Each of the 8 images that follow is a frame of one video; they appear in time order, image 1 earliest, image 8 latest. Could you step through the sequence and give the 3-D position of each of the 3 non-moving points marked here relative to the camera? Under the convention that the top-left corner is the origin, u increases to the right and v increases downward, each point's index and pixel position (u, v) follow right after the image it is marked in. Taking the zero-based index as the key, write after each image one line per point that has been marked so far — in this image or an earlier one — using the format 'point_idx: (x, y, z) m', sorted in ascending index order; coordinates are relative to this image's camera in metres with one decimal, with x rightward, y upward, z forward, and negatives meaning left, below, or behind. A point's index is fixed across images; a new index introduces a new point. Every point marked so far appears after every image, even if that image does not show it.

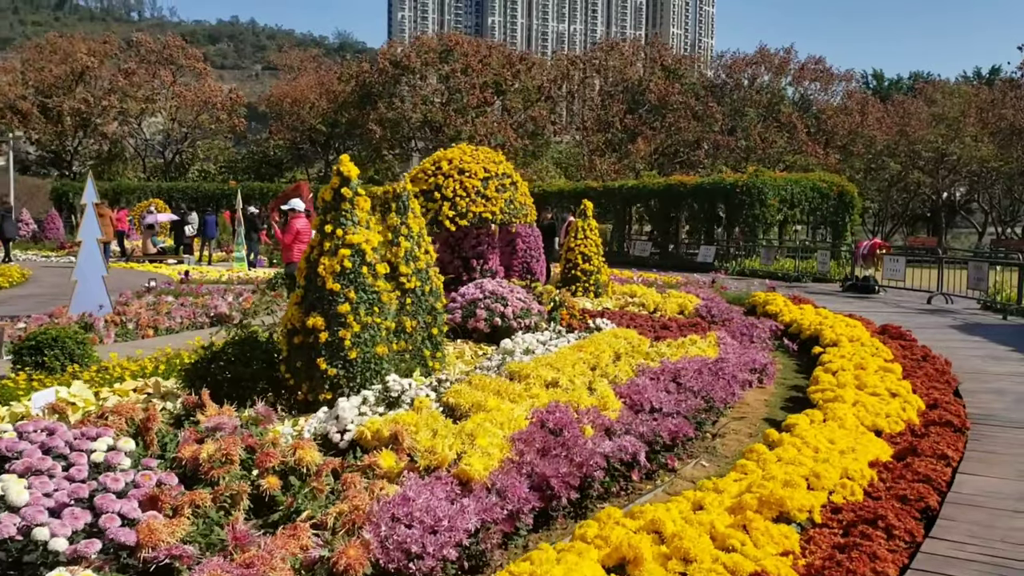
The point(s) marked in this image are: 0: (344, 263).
0: (-1.0, +0.2, +5.7) m
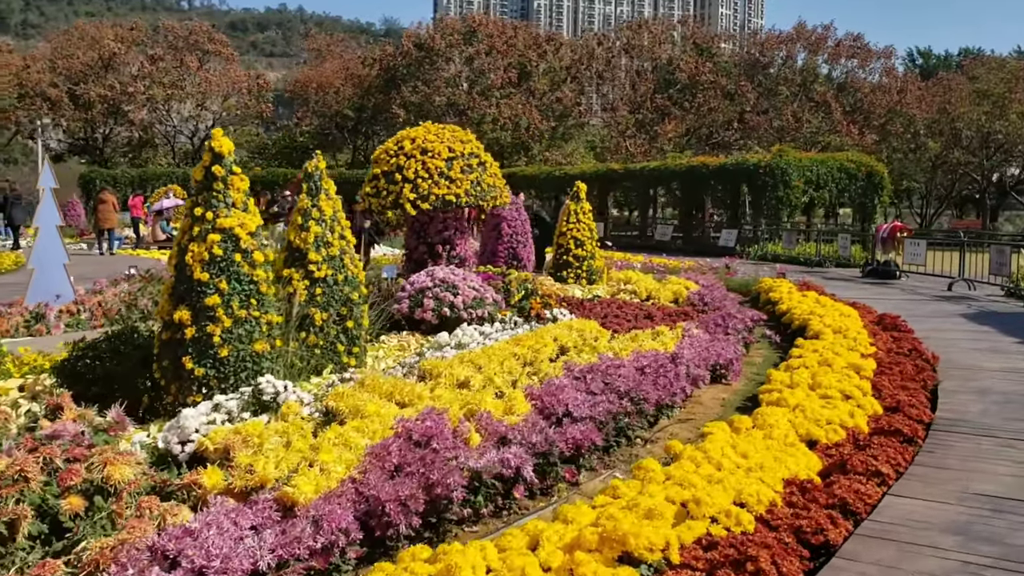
0: (-1.5, +0.2, +5.1) m
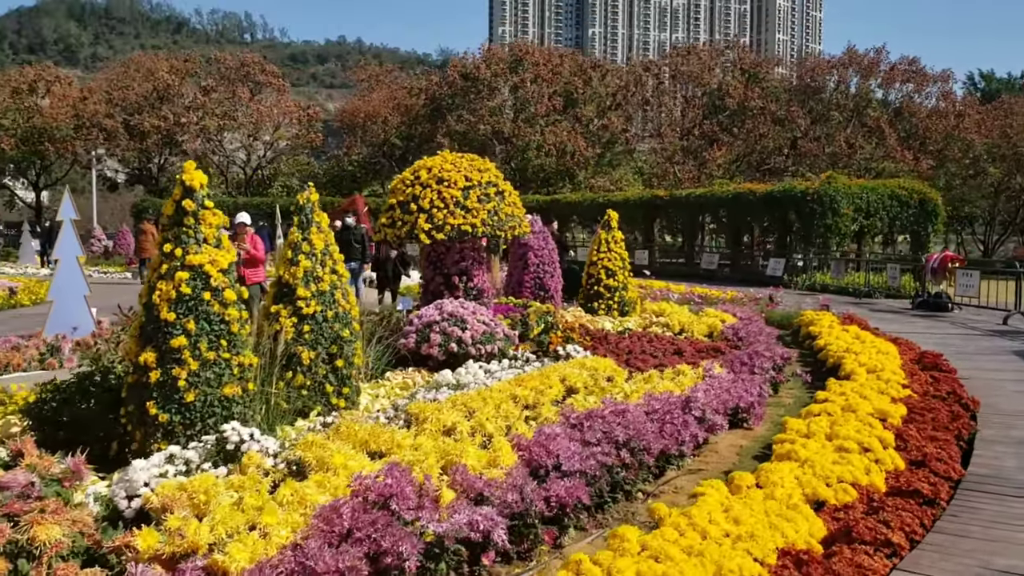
0: (-1.6, 0.0, +4.8) m
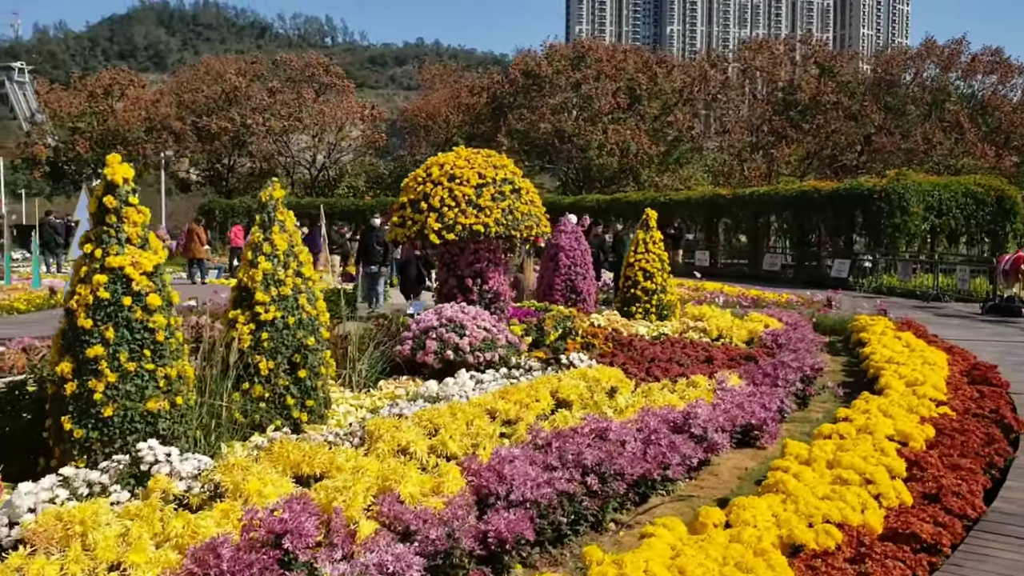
0: (-1.9, 0.0, +4.4) m
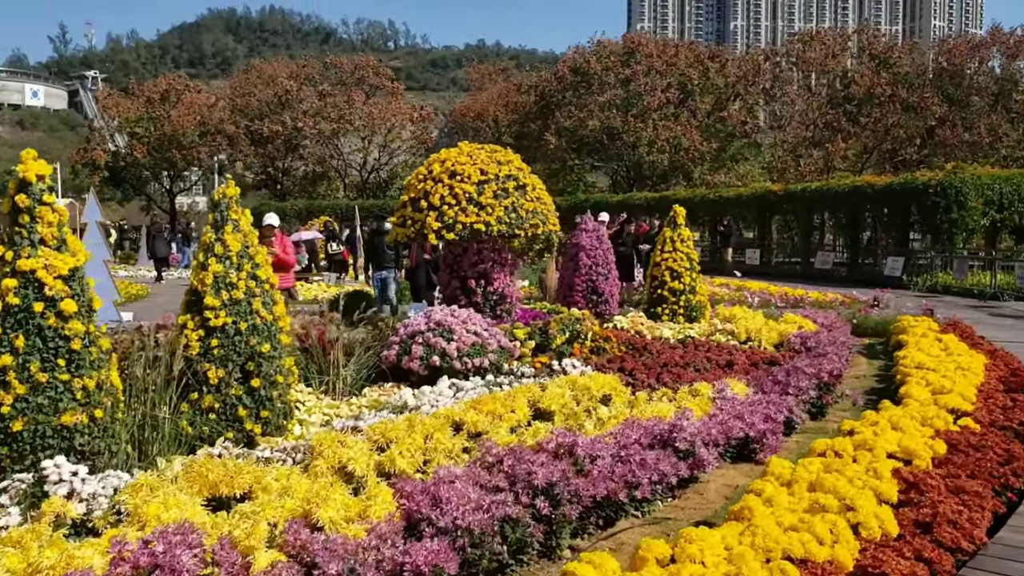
0: (-2.1, 0.0, +4.1) m
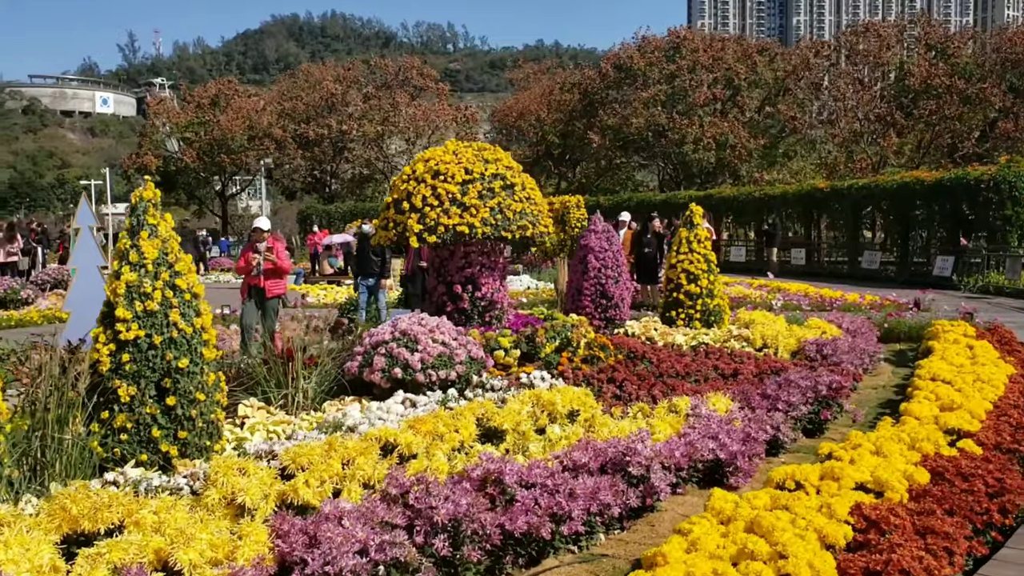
0: (-2.5, -0.1, +3.8) m
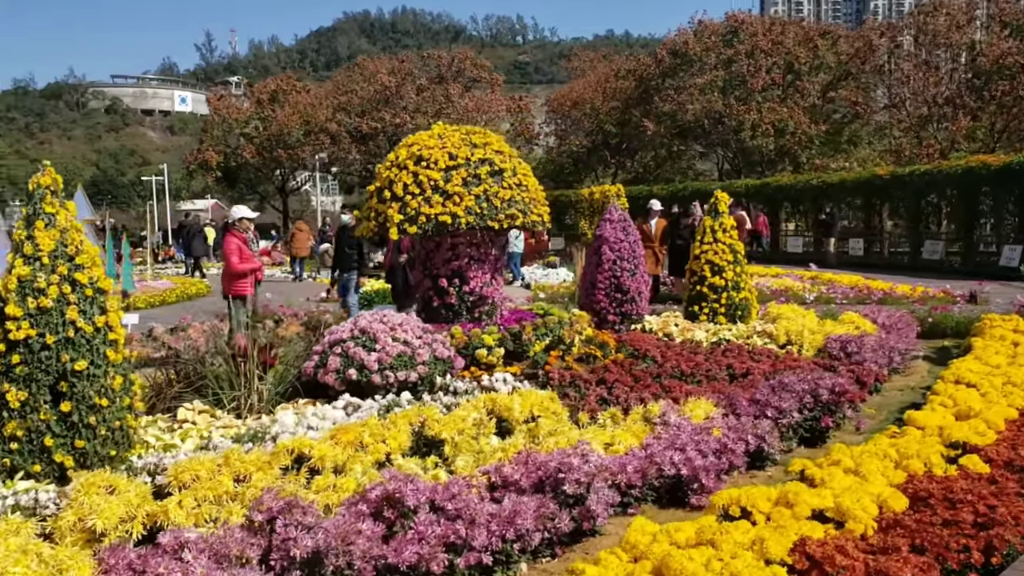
0: (-2.9, -0.1, +3.4) m
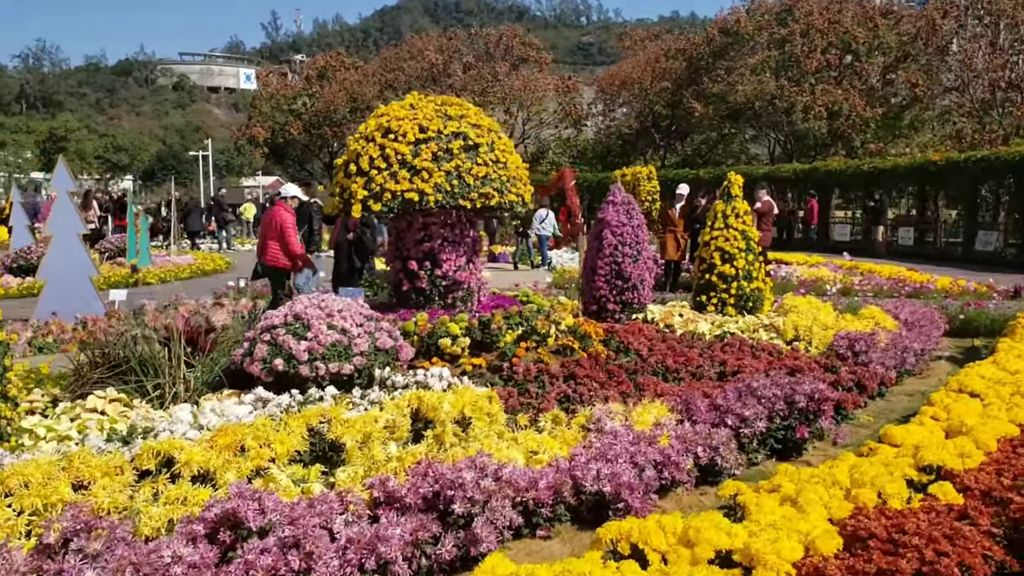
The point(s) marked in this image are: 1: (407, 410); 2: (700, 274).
0: (-3.4, 0.0, +3.0) m
1: (-0.5, -0.6, +4.8) m
2: (+2.0, +0.2, +10.5) m
